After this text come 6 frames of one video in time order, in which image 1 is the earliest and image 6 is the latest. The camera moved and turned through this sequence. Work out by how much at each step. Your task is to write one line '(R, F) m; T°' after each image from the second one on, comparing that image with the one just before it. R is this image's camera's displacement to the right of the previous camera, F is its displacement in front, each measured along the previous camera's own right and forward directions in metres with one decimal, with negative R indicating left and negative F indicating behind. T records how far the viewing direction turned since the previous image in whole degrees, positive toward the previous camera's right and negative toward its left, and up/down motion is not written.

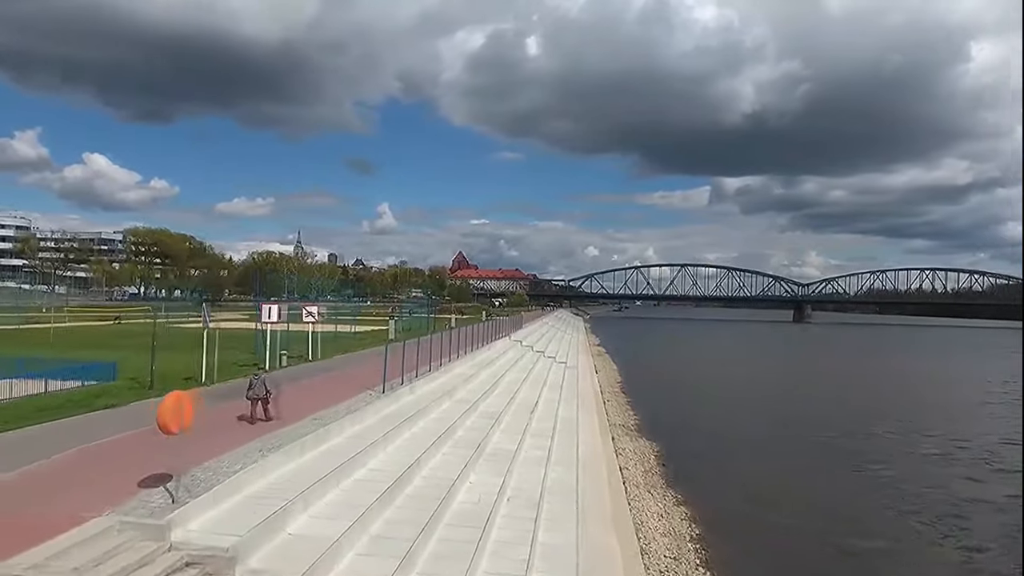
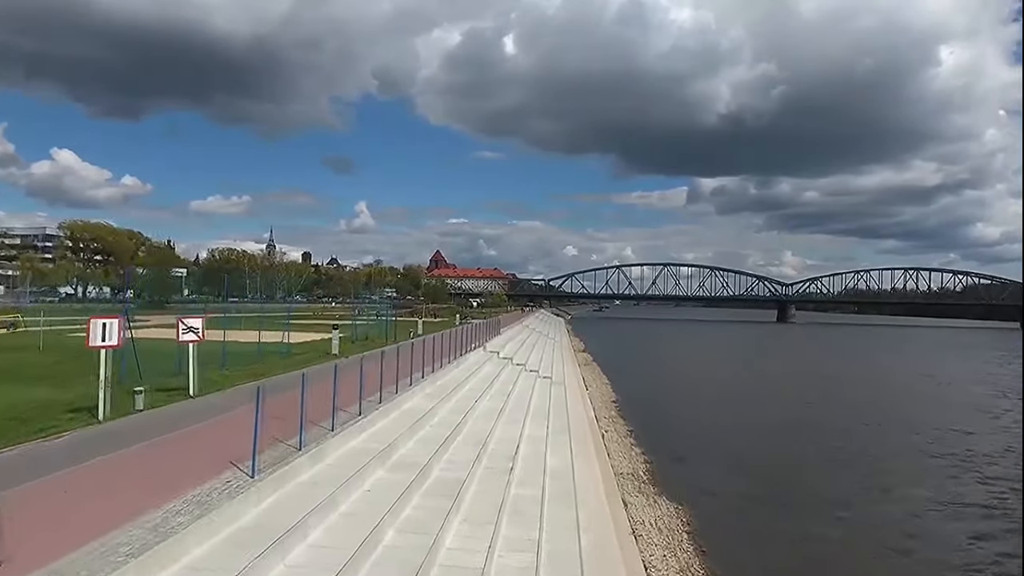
(0.0, +1.2) m; +1°
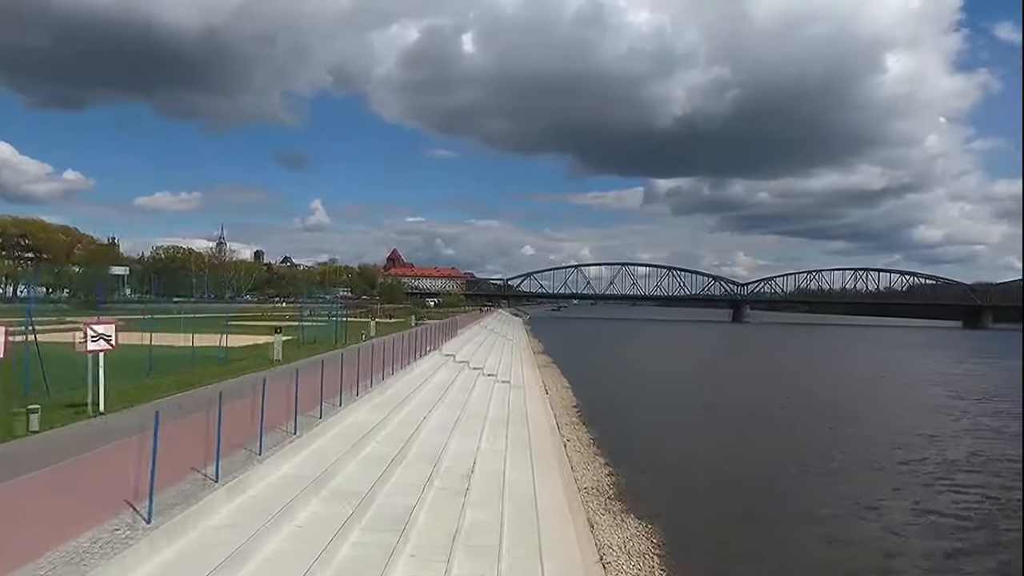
(0.0, +0.4) m; +3°
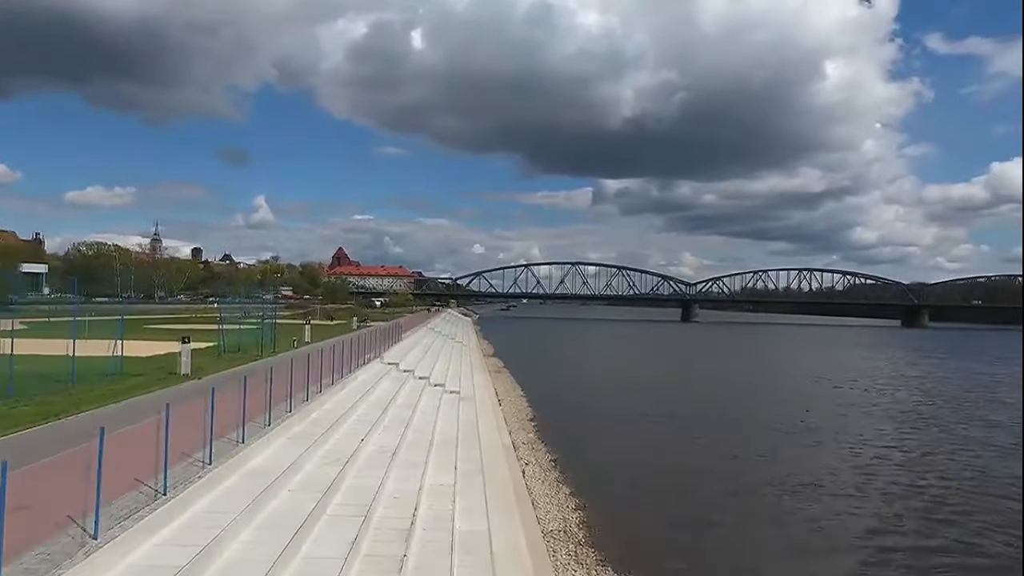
(0.0, +0.7) m; +4°
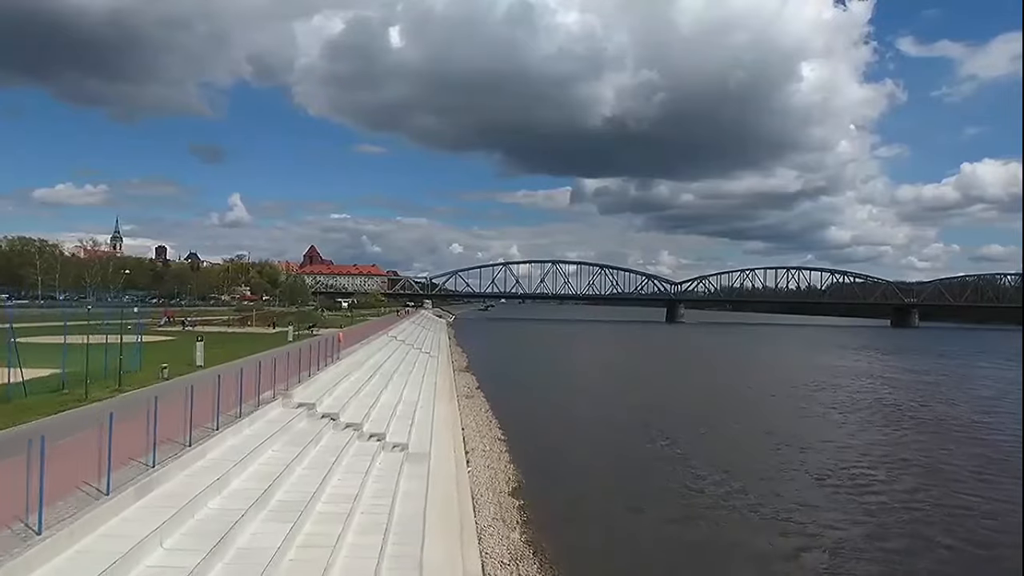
(0.0, +1.9) m; +1°
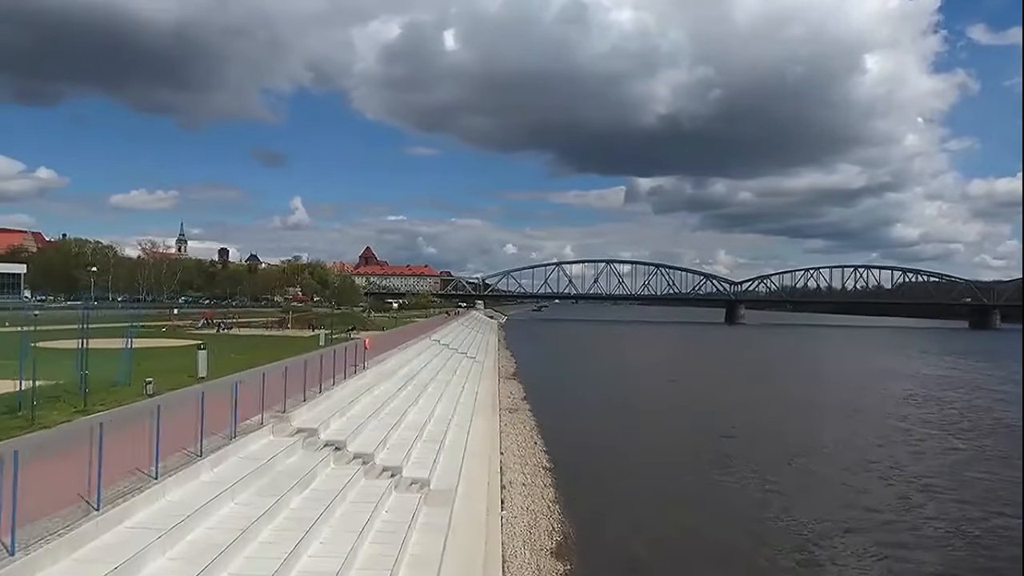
(+0.1, +0.6) m; -4°
